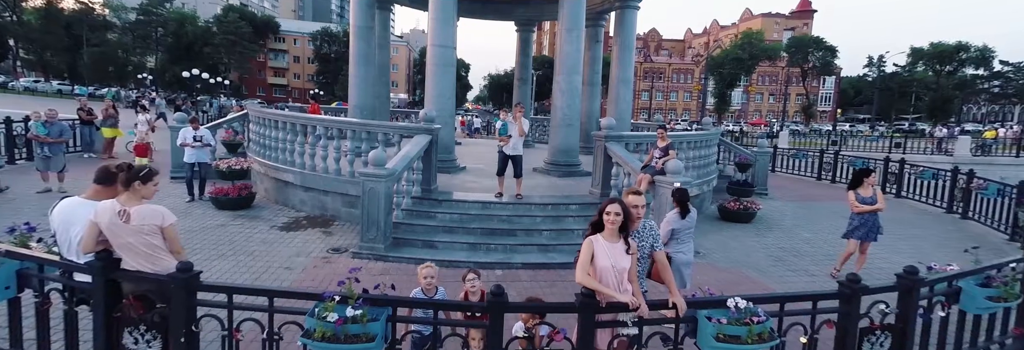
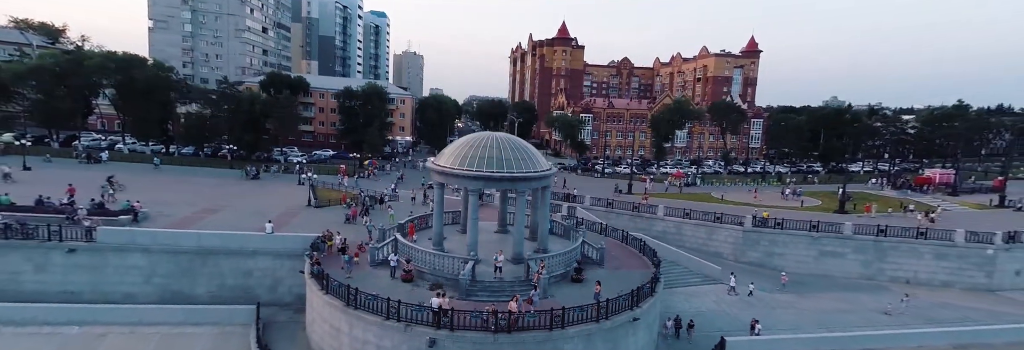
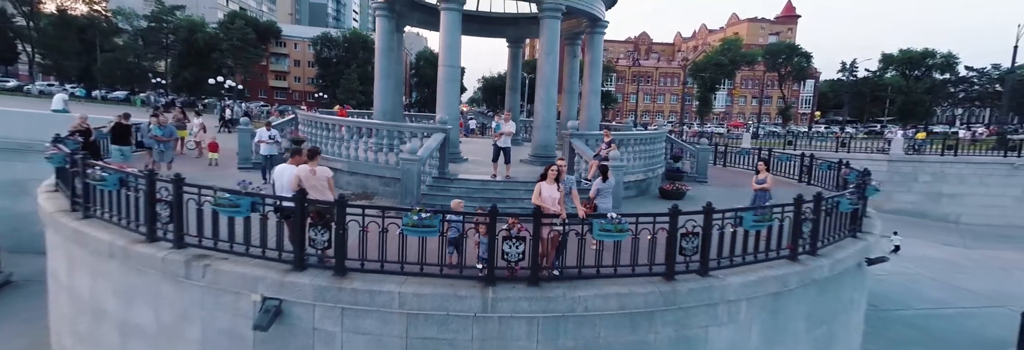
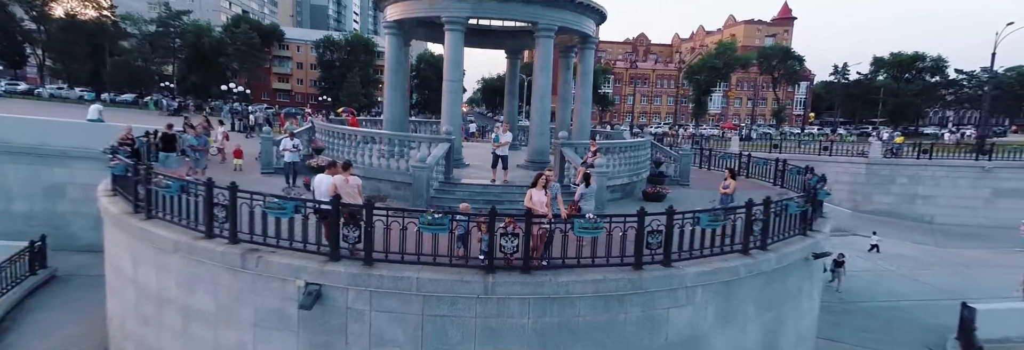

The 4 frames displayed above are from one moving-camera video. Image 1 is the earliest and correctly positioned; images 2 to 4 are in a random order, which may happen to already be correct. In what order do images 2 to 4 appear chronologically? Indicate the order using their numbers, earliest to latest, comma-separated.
3, 4, 2
